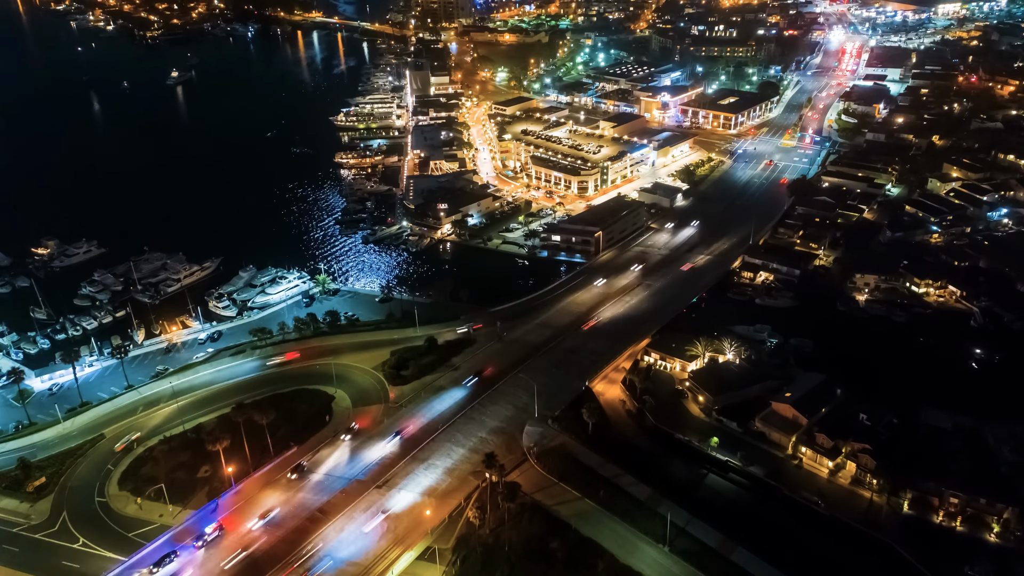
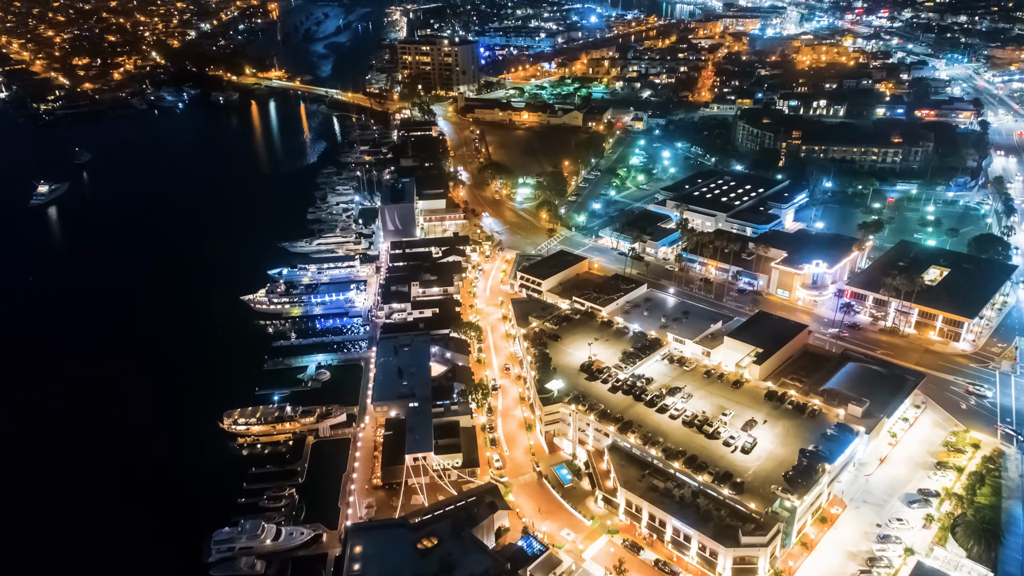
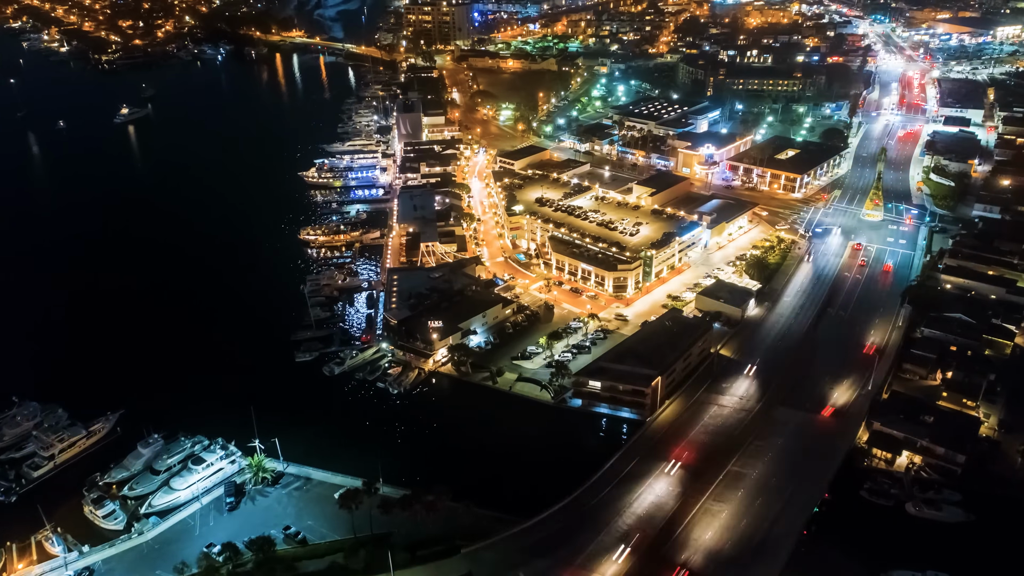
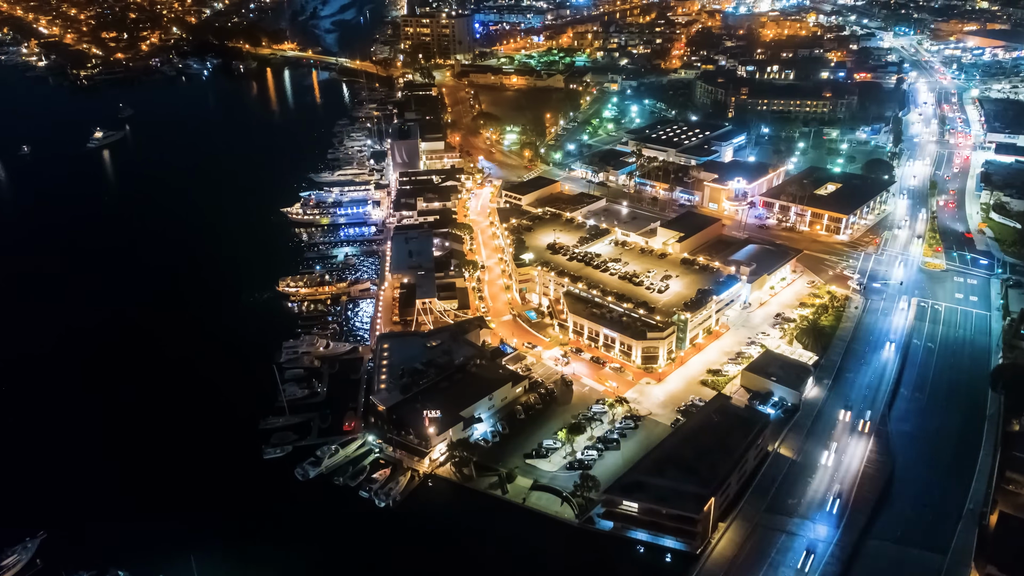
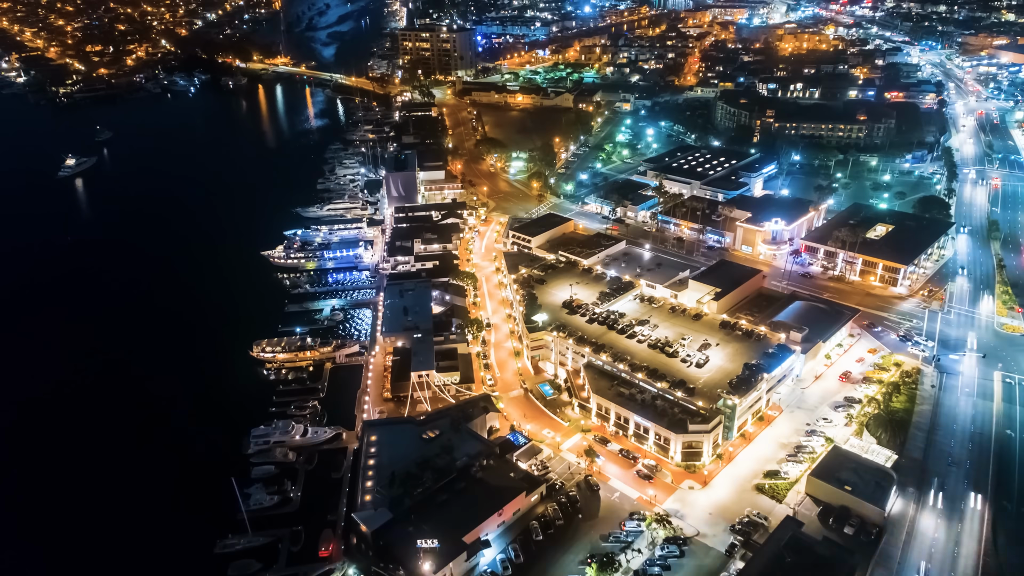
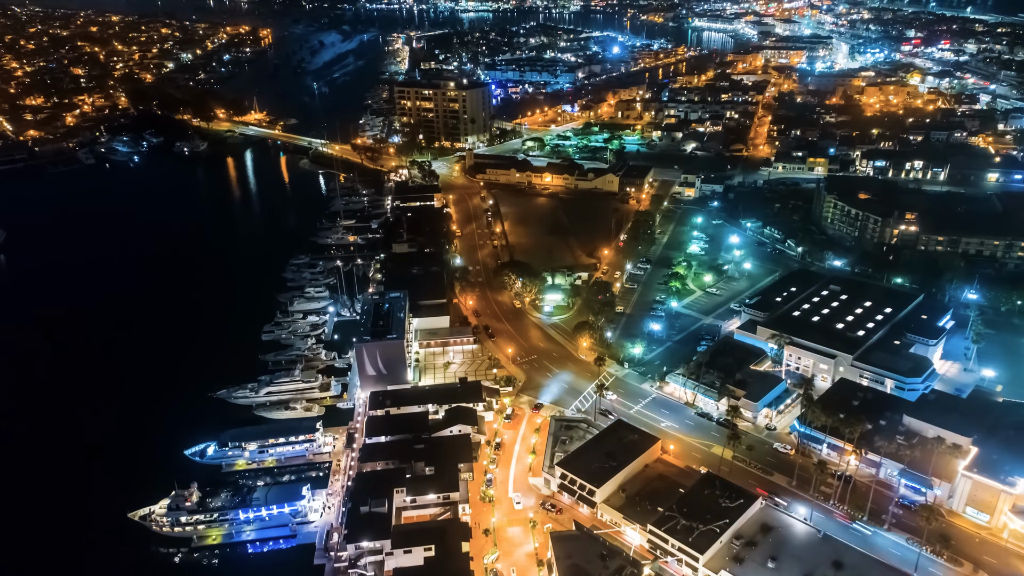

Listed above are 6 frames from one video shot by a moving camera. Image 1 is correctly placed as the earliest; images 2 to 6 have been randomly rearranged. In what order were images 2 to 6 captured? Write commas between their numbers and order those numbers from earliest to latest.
3, 4, 5, 2, 6
